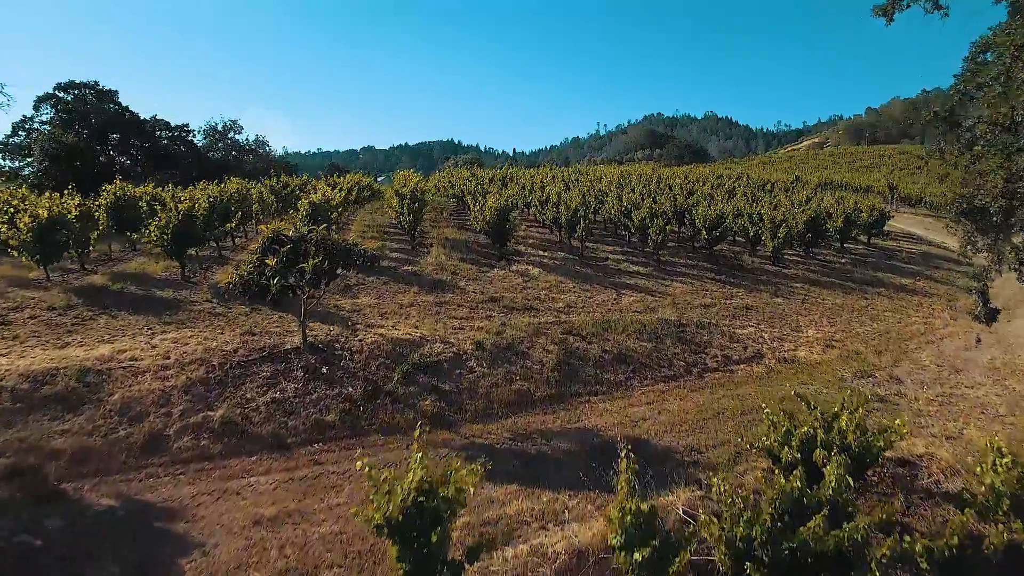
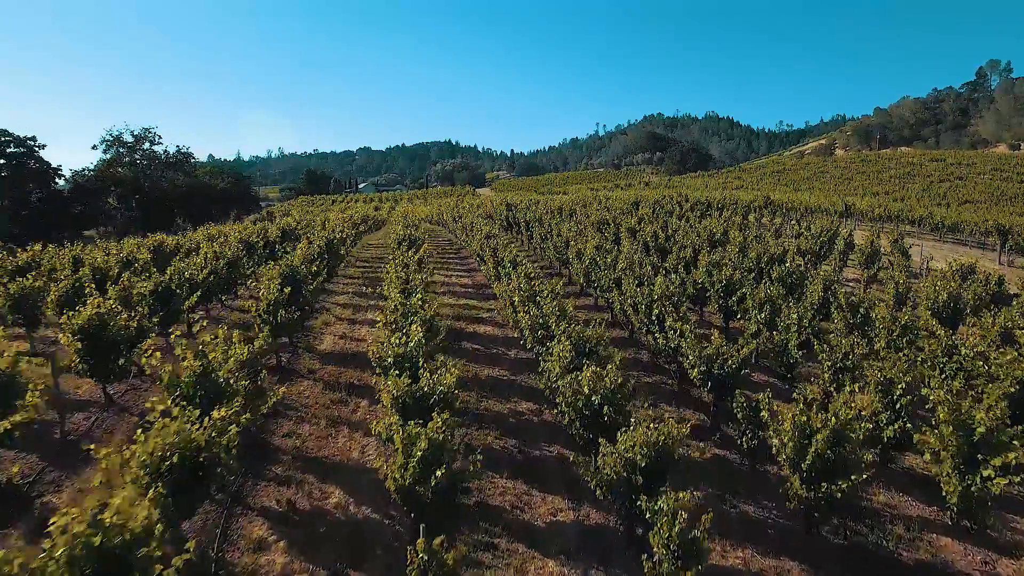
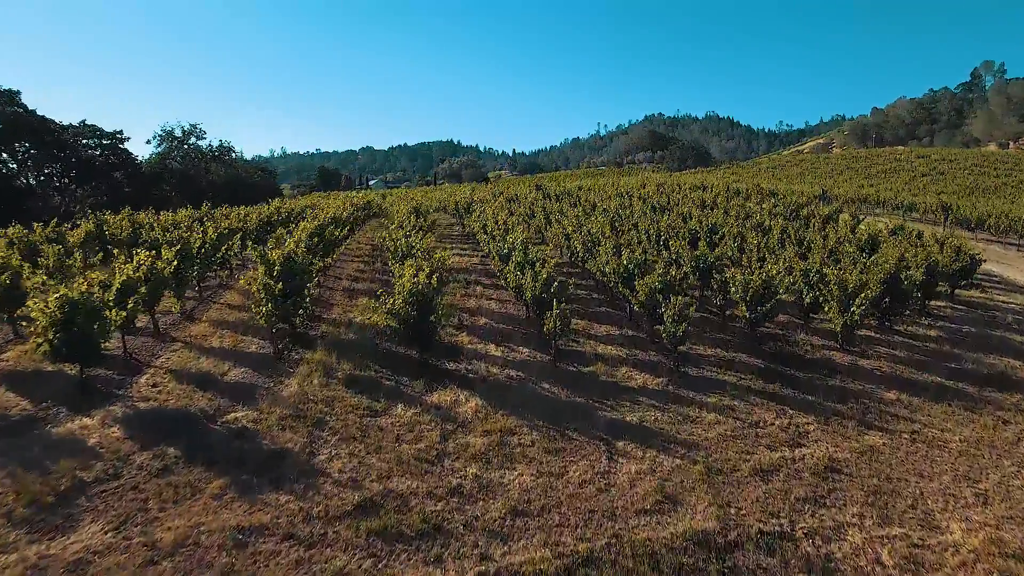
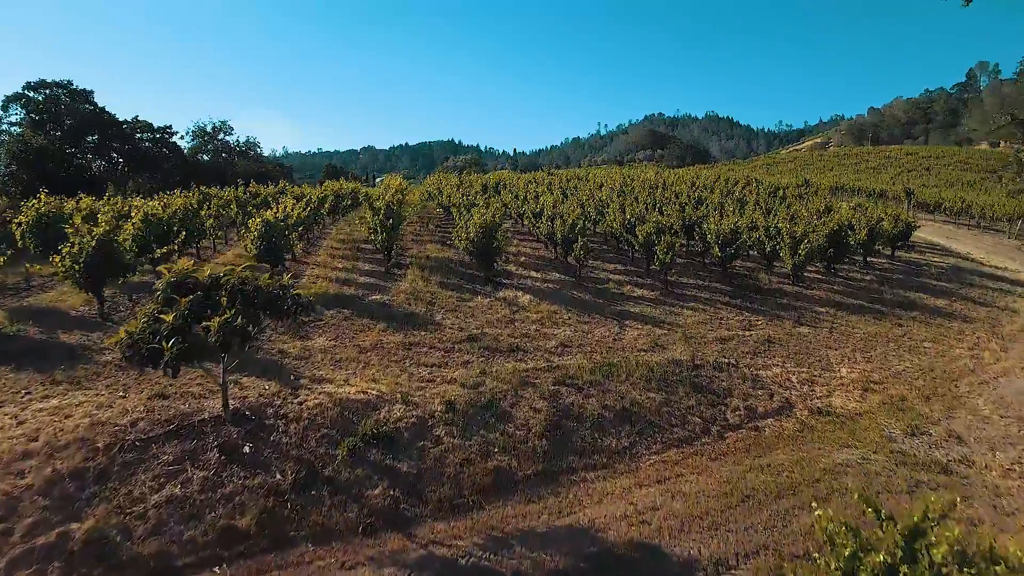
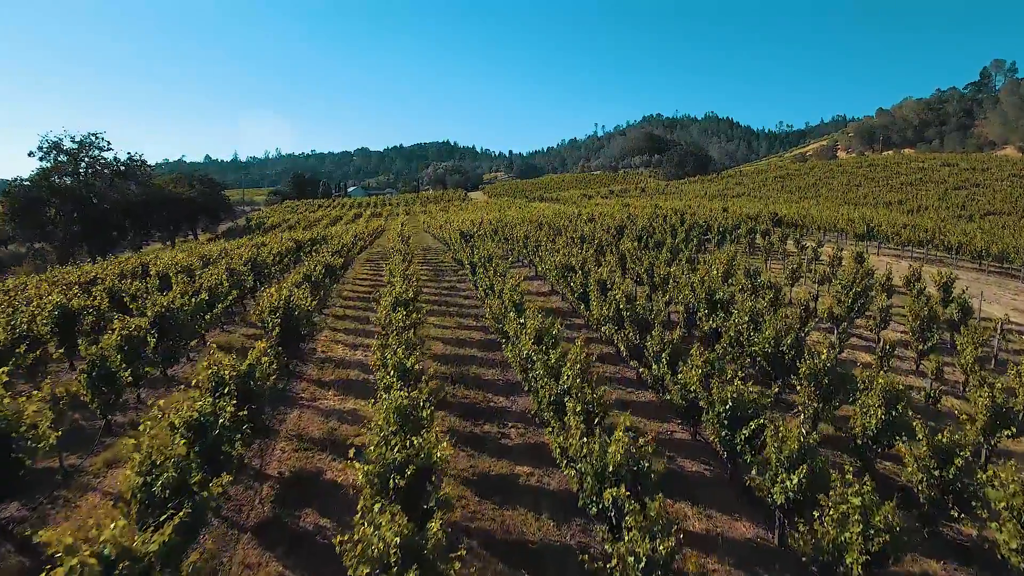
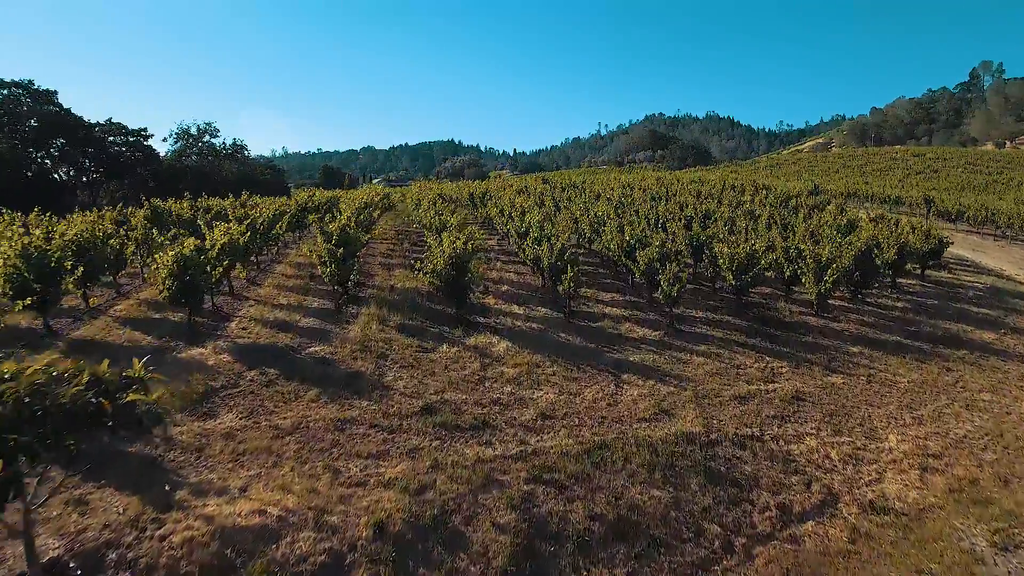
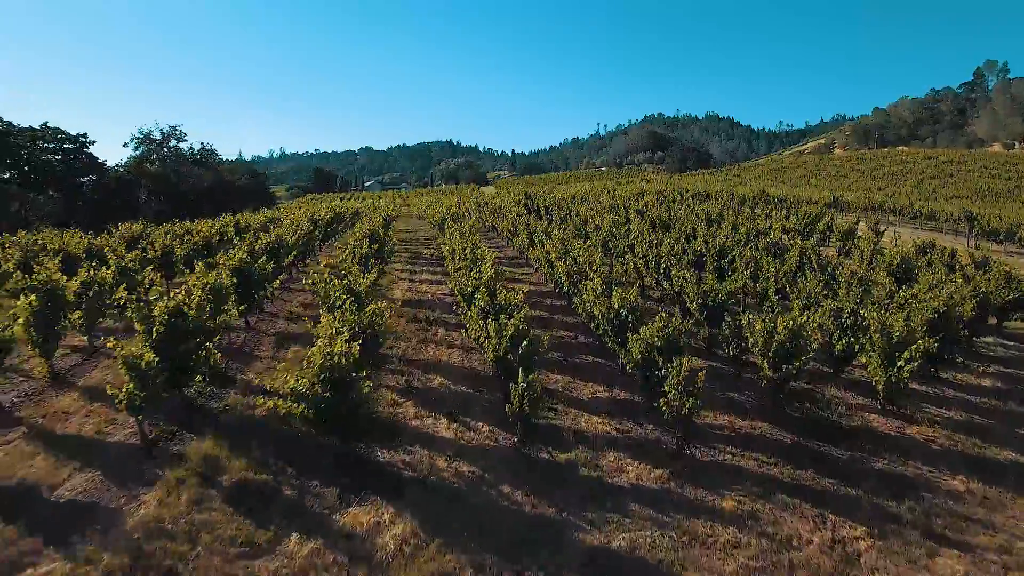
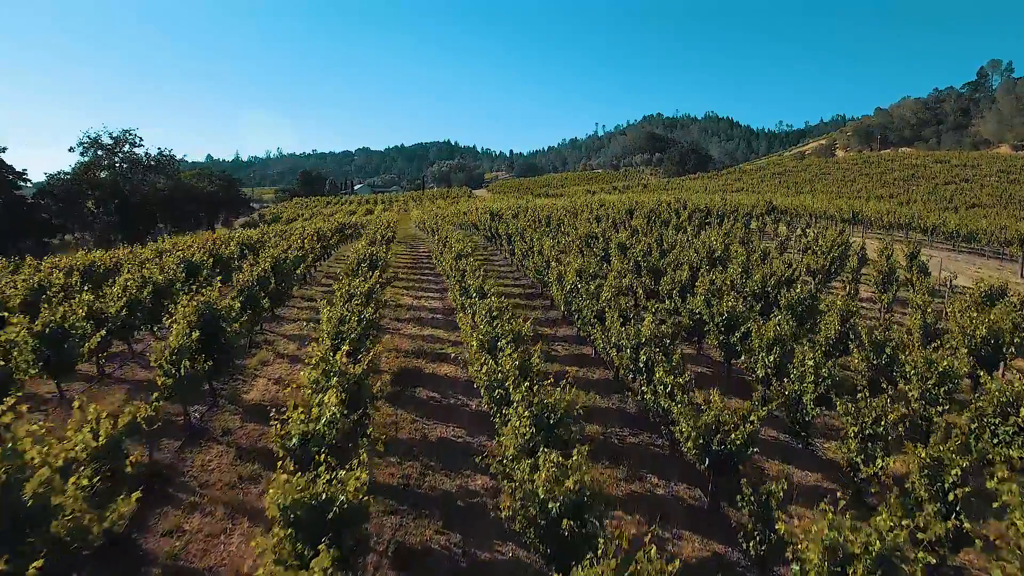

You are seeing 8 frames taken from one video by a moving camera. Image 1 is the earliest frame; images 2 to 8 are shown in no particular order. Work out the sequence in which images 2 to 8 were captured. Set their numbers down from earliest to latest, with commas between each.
4, 6, 3, 7, 2, 8, 5
